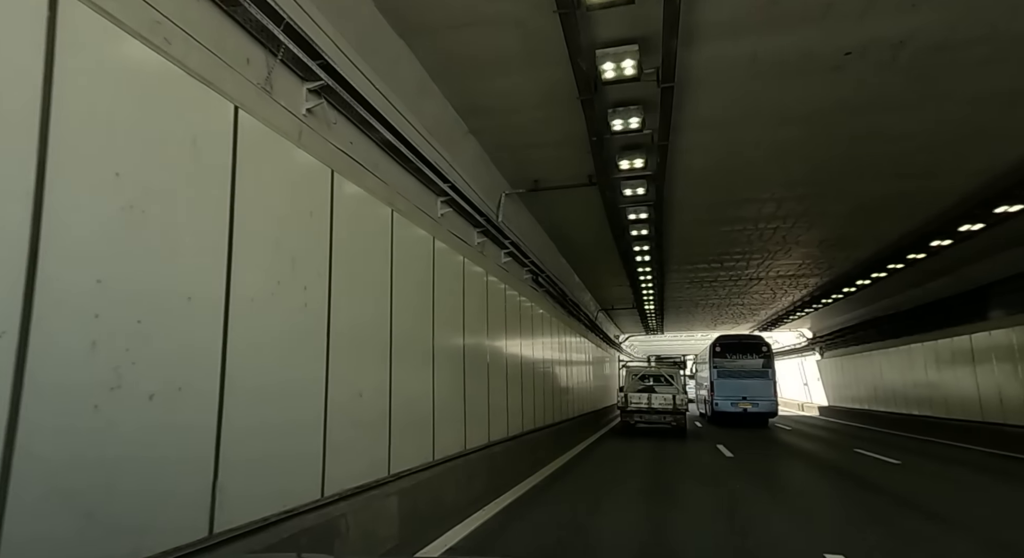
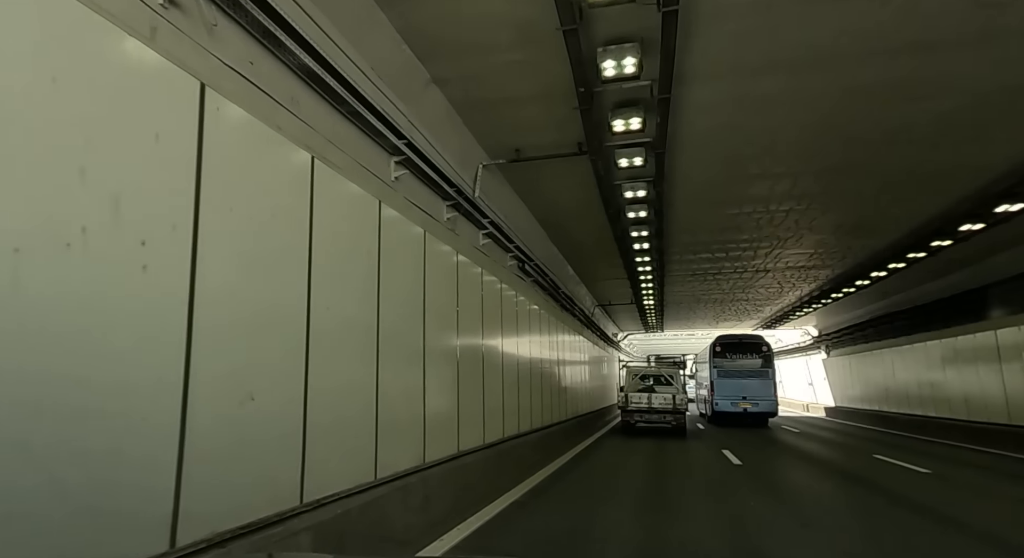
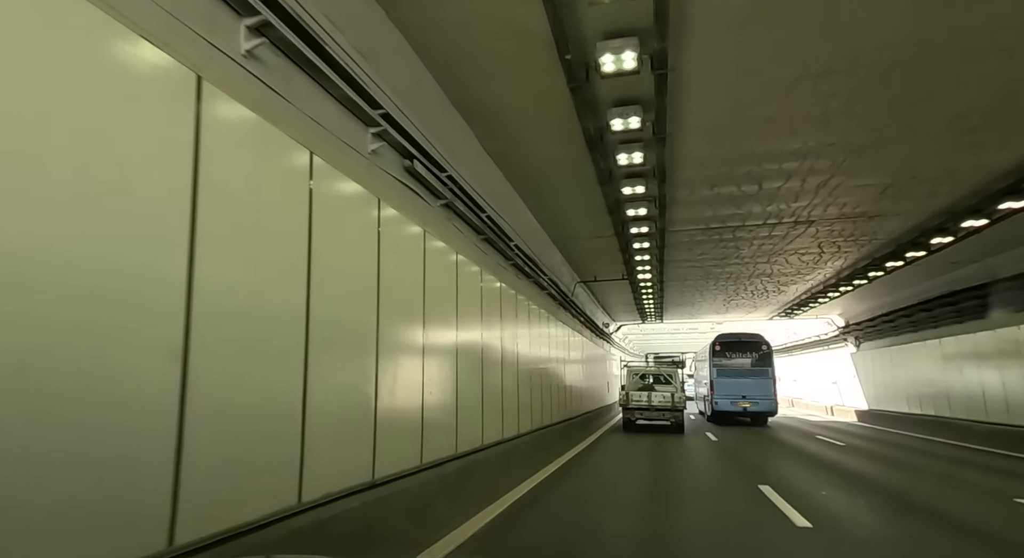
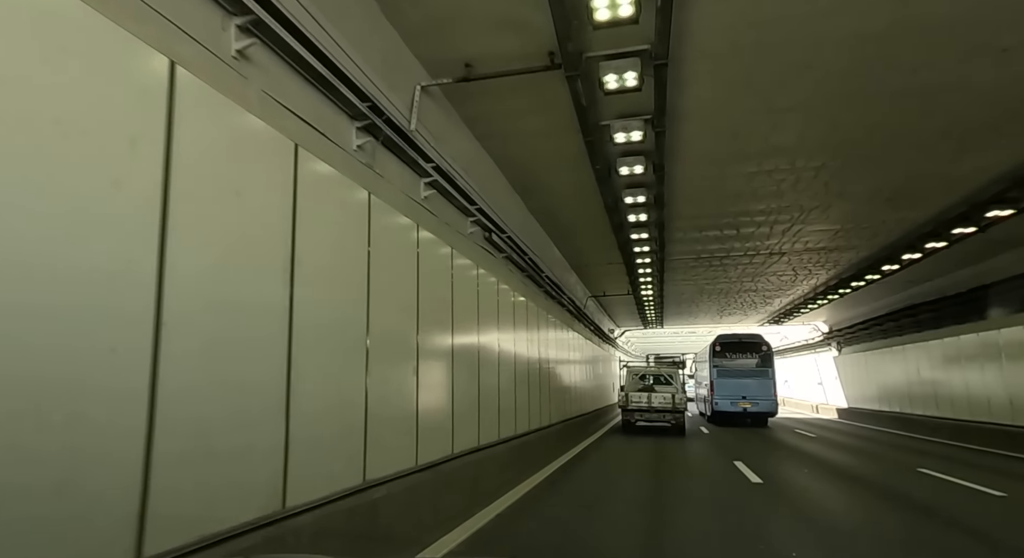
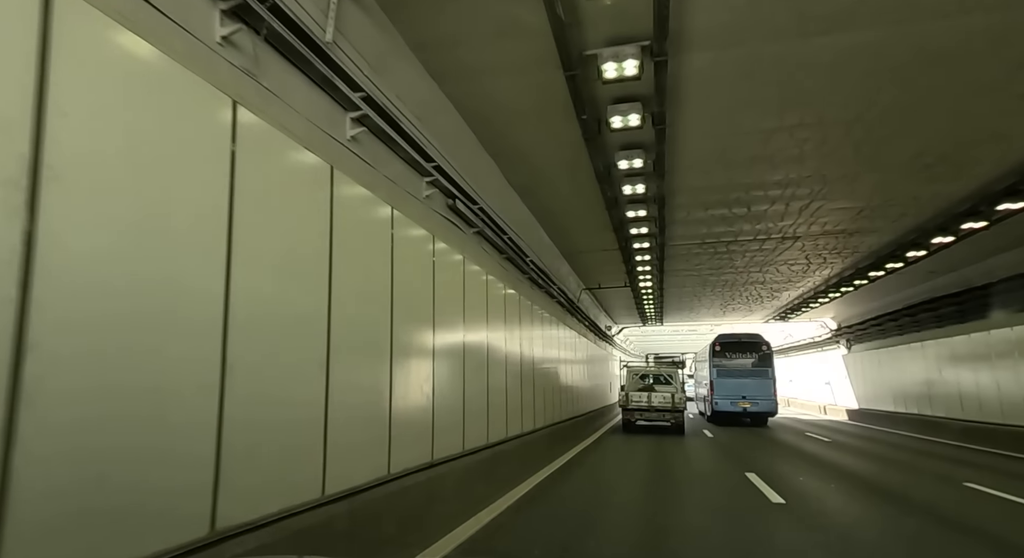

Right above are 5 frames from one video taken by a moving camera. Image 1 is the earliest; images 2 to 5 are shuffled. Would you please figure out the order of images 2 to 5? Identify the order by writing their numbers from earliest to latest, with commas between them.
2, 4, 5, 3
